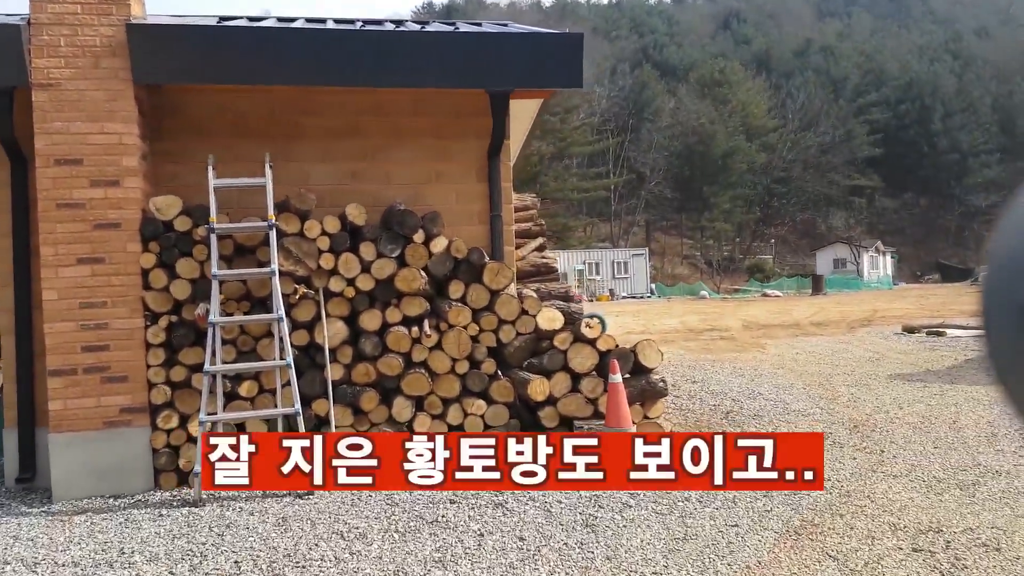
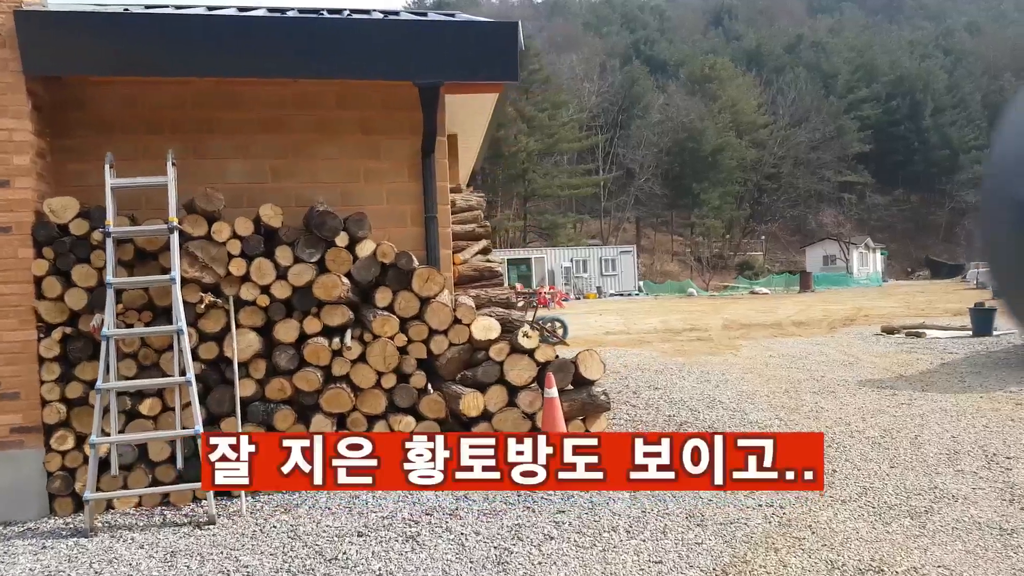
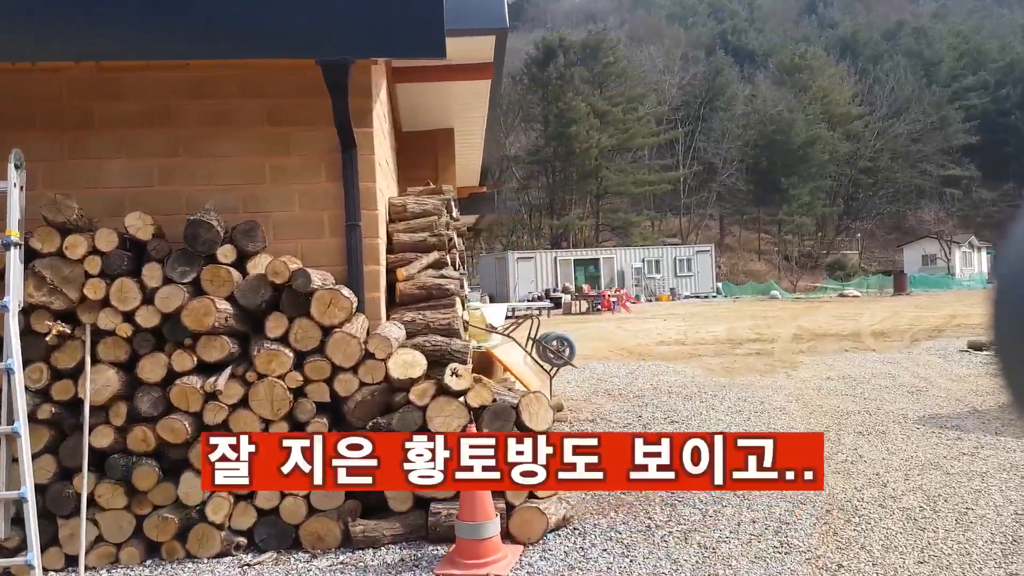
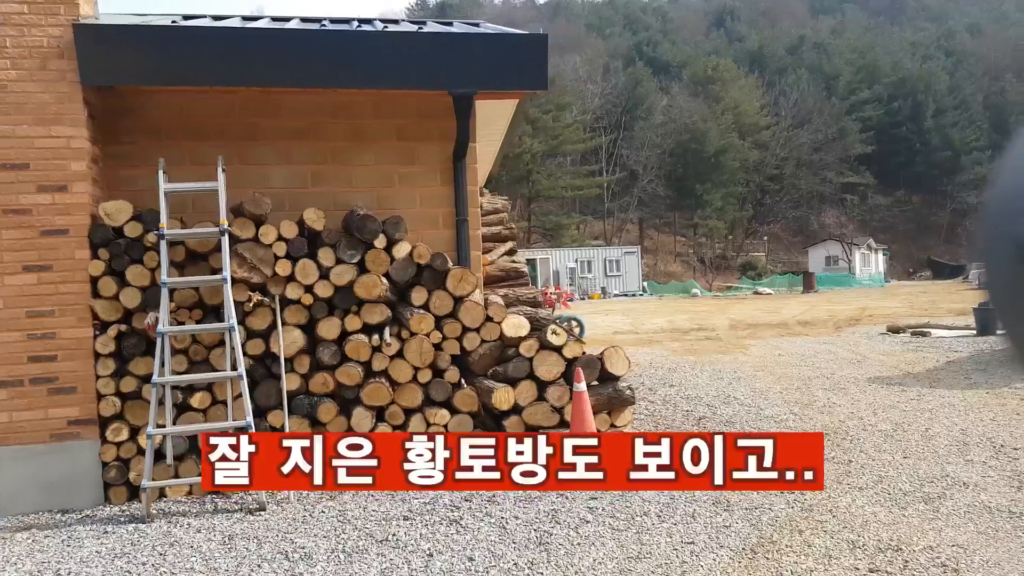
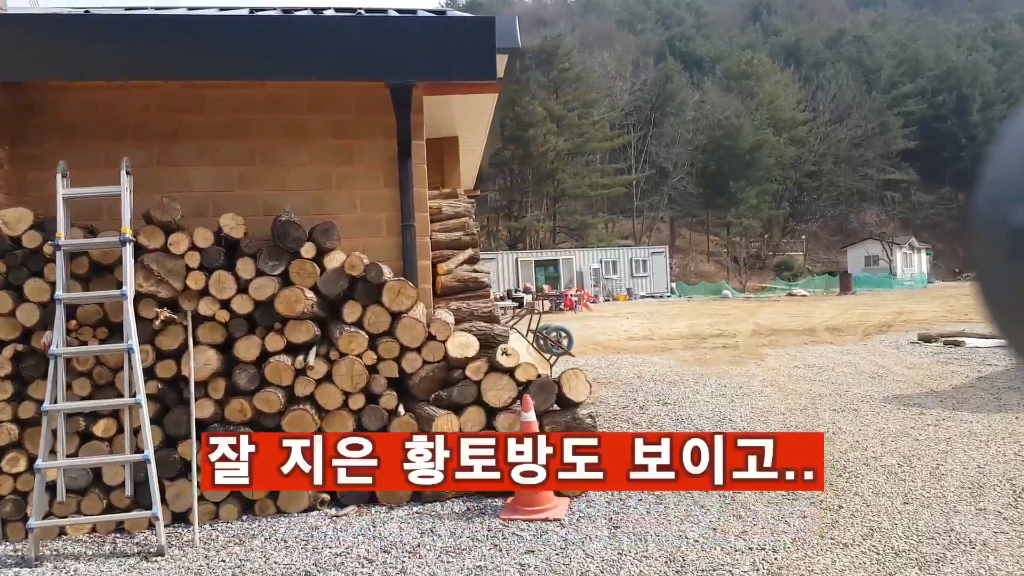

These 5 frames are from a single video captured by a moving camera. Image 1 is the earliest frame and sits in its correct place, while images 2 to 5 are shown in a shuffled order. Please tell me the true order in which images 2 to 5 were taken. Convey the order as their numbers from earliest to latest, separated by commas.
4, 2, 5, 3
